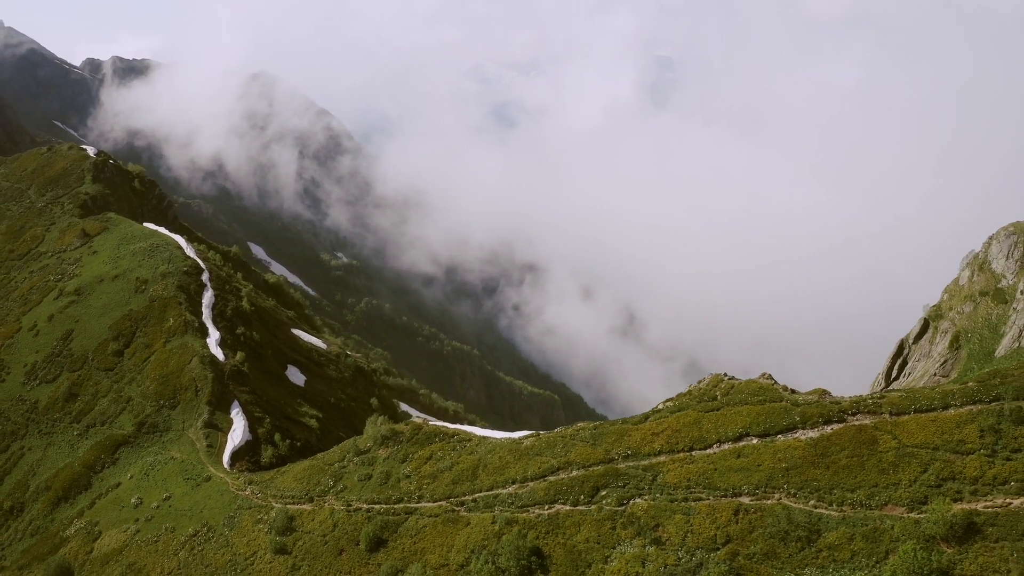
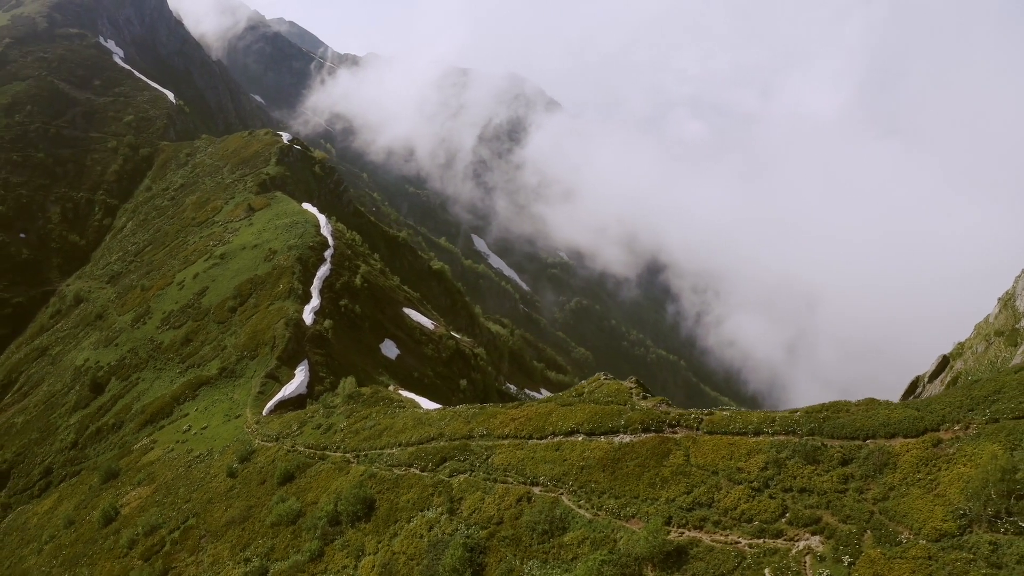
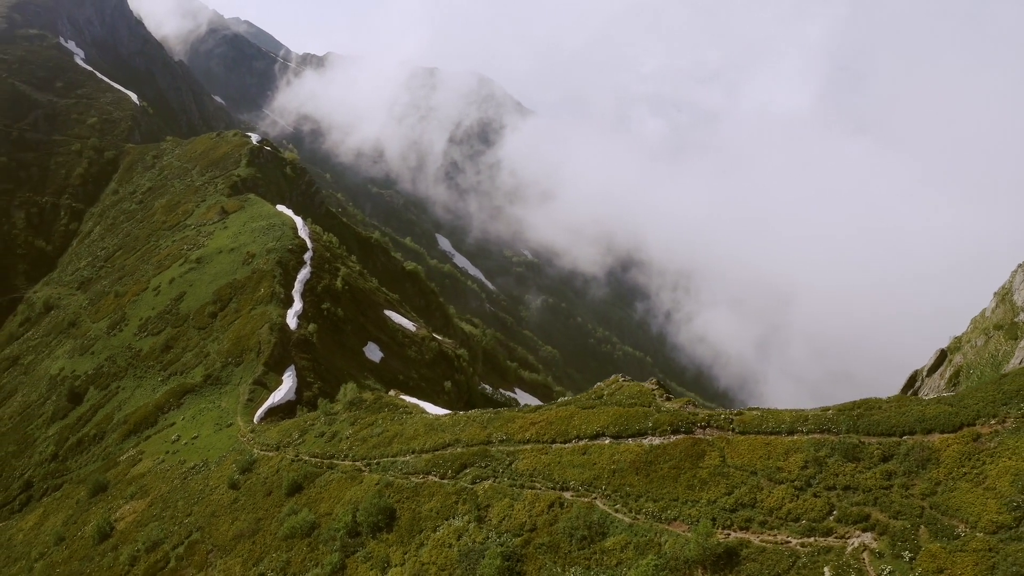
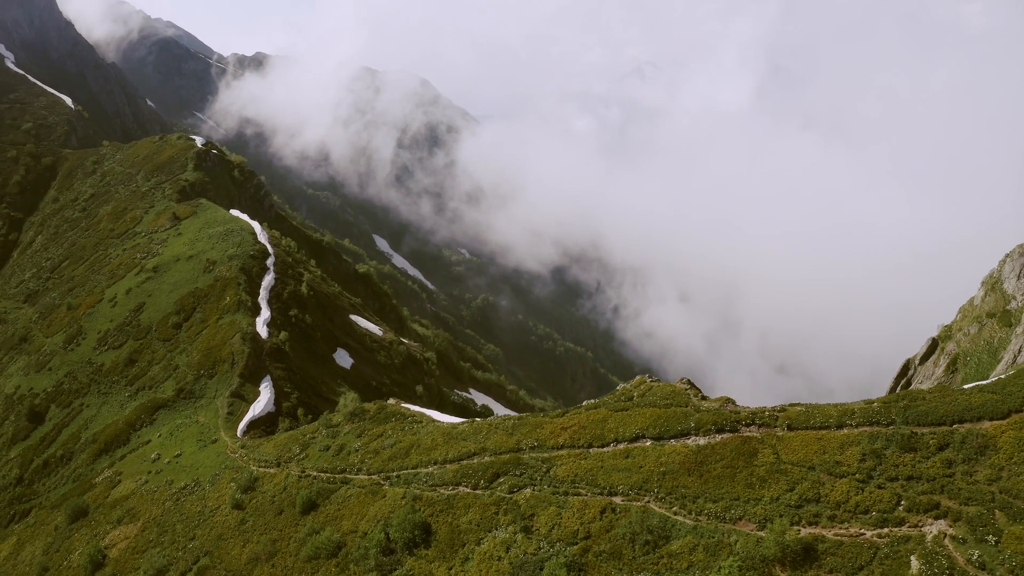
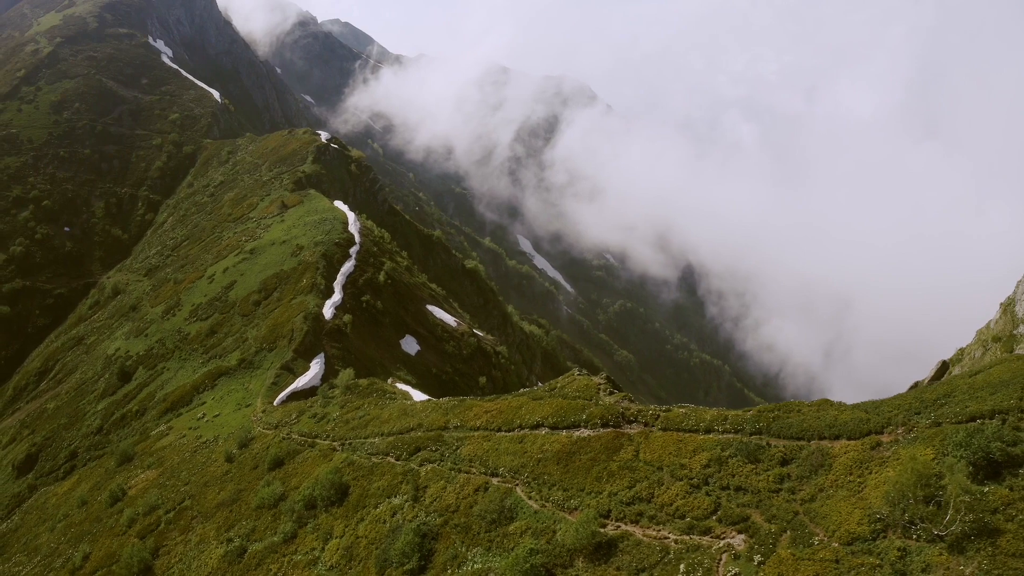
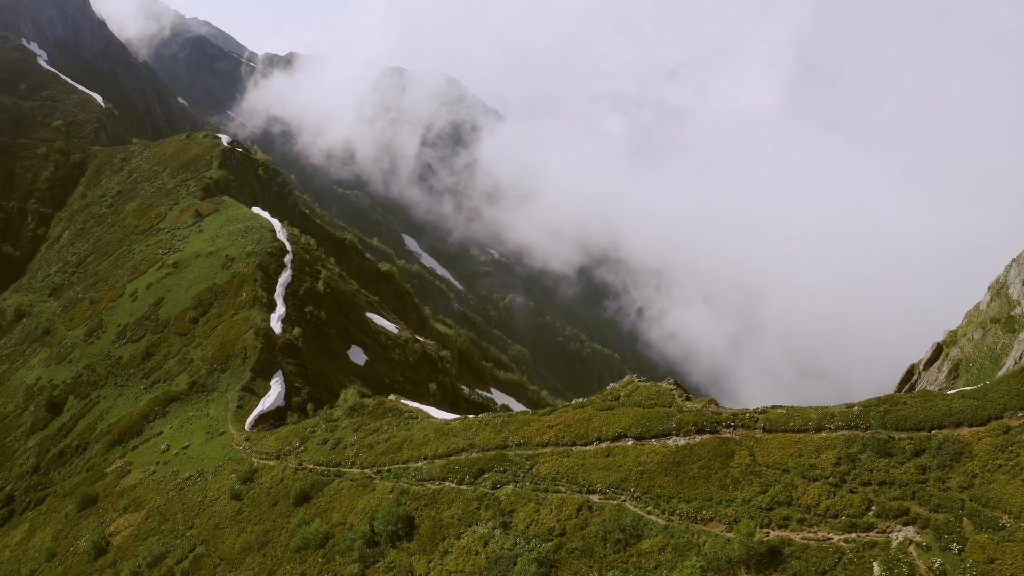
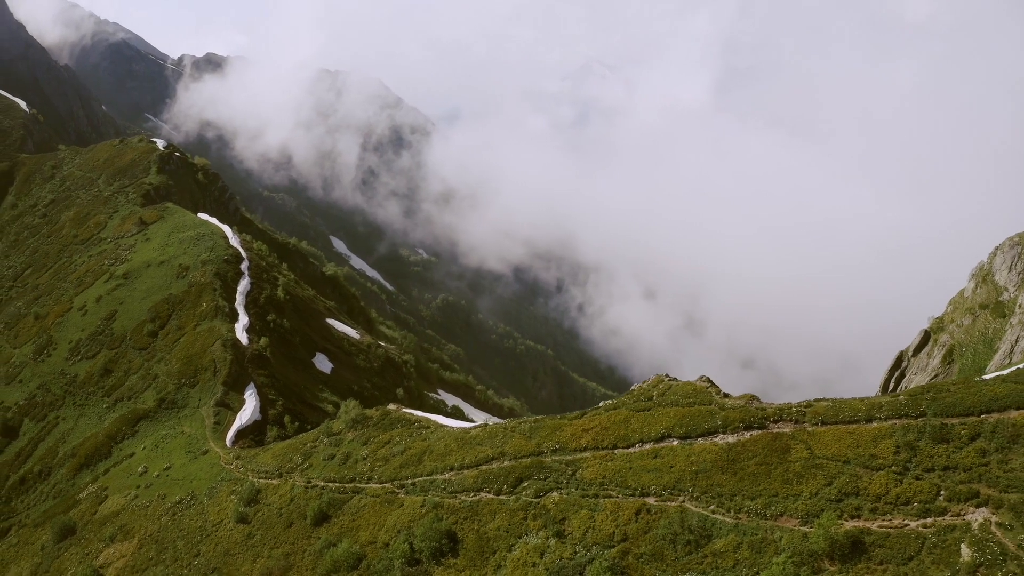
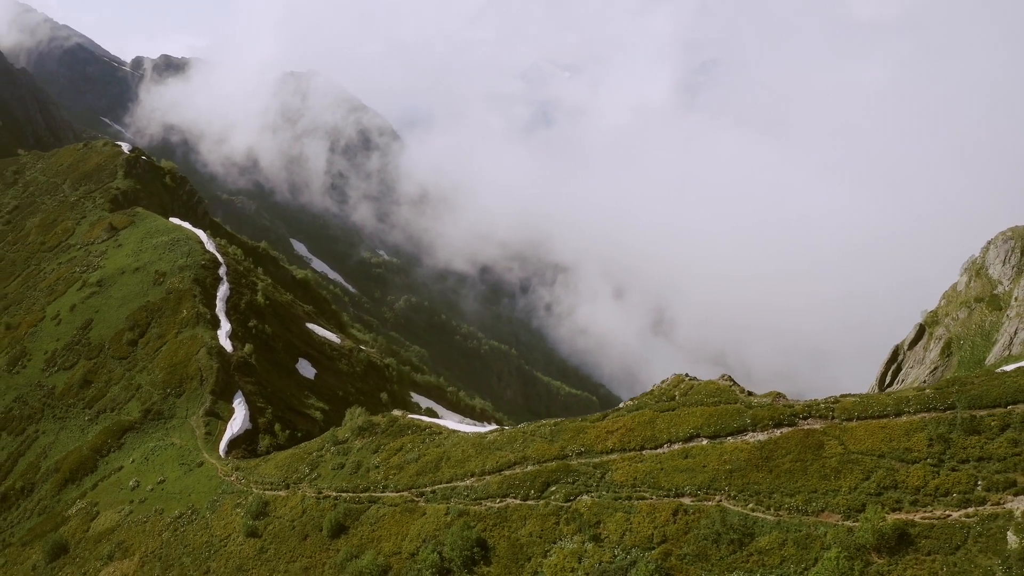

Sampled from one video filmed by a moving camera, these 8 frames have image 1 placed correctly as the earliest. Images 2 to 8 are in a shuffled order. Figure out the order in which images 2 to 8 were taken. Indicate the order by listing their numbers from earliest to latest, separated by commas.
8, 7, 4, 6, 3, 2, 5
